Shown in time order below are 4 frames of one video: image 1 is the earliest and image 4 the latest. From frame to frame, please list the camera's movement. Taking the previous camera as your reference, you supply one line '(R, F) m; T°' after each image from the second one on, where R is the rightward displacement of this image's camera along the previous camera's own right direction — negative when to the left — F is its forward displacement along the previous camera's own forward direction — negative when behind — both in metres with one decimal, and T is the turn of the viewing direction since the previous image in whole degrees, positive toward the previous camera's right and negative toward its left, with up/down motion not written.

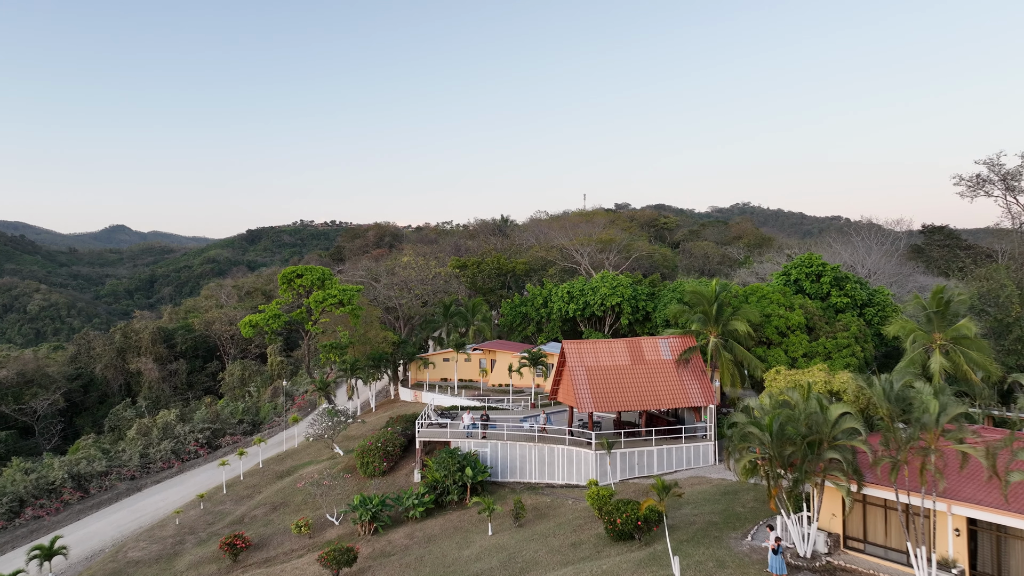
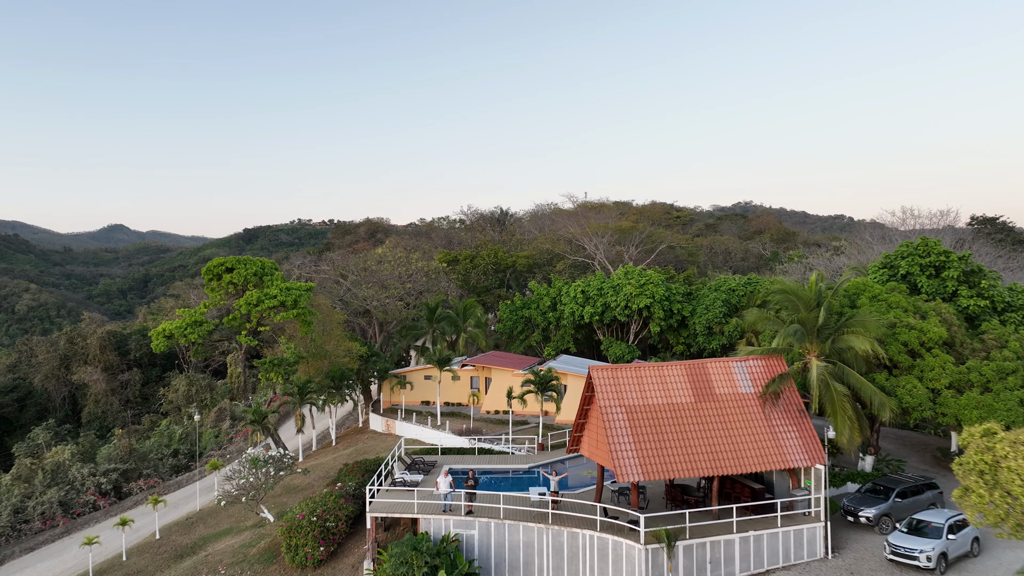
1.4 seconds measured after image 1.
(0.0, +8.6) m; 0°
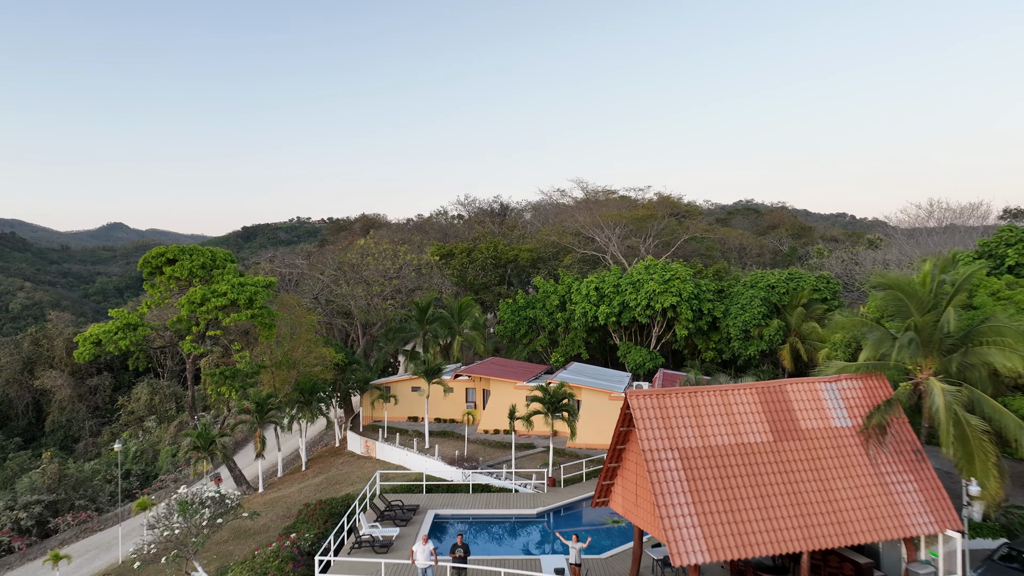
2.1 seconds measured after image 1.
(-0.1, +4.7) m; 0°
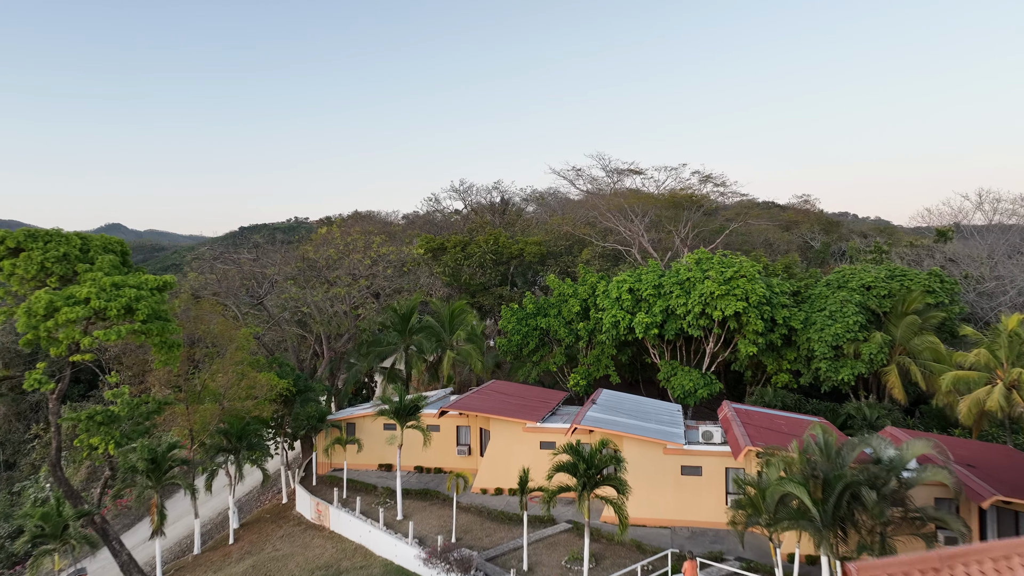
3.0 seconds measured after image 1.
(-0.2, +7.1) m; 0°
